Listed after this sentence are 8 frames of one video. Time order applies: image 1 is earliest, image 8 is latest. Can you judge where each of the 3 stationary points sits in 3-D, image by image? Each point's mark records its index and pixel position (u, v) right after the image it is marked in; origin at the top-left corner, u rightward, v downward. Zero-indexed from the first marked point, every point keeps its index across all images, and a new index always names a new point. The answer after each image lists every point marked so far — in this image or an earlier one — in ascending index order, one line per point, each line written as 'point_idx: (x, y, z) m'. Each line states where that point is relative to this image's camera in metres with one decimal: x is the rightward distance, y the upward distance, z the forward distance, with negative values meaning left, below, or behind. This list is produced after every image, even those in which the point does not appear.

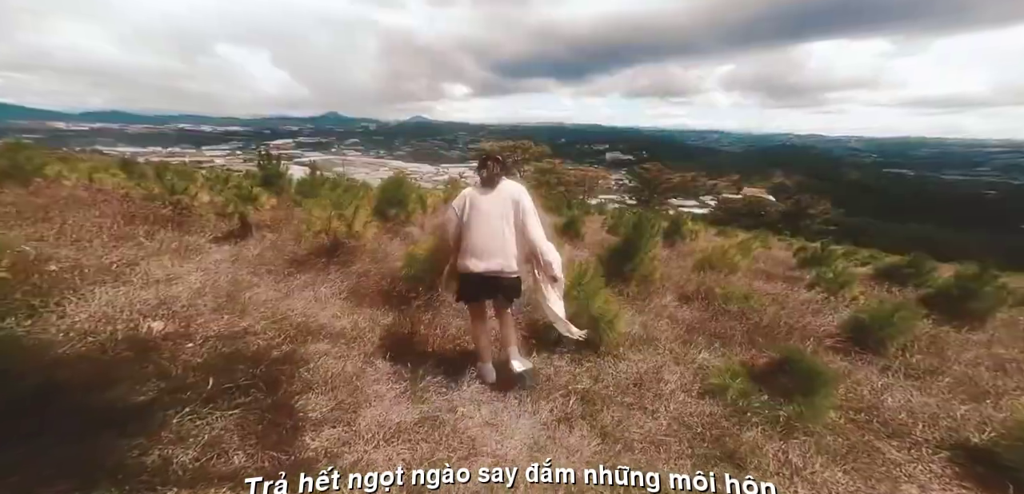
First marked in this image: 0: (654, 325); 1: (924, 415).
0: (+1.6, -0.9, +4.4) m
1: (+3.5, -1.4, +3.3) m
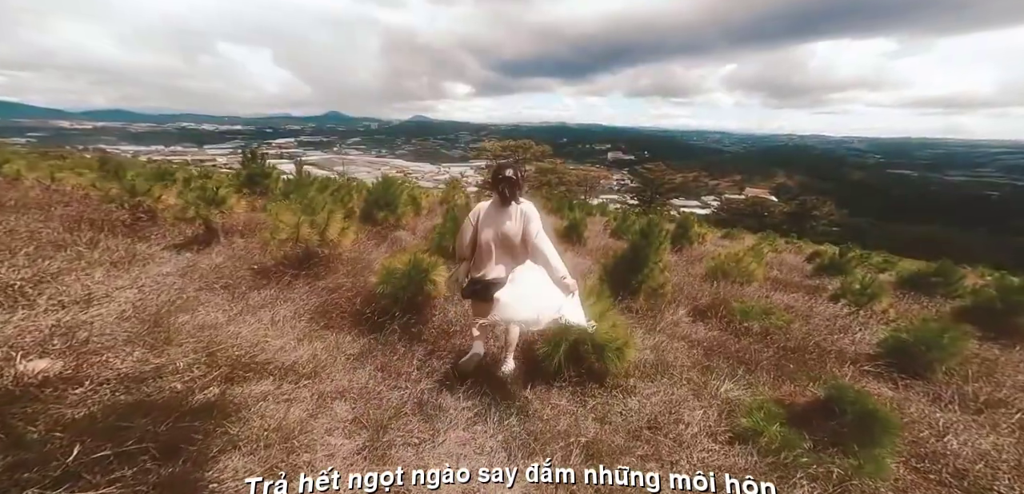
0: (+1.5, -1.0, +3.8) m
1: (+3.4, -1.5, +2.7) m
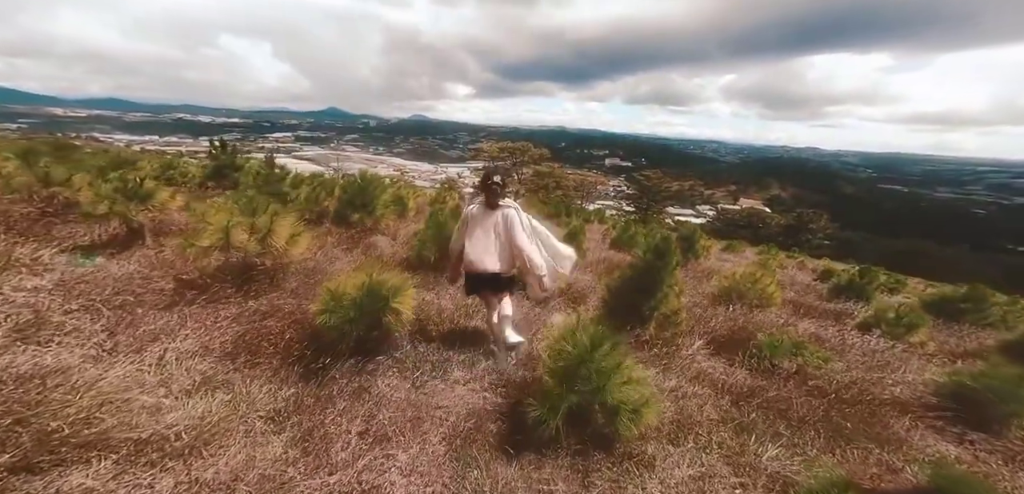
0: (+1.4, -1.2, +3.1) m
1: (+3.3, -1.7, +2.0) m
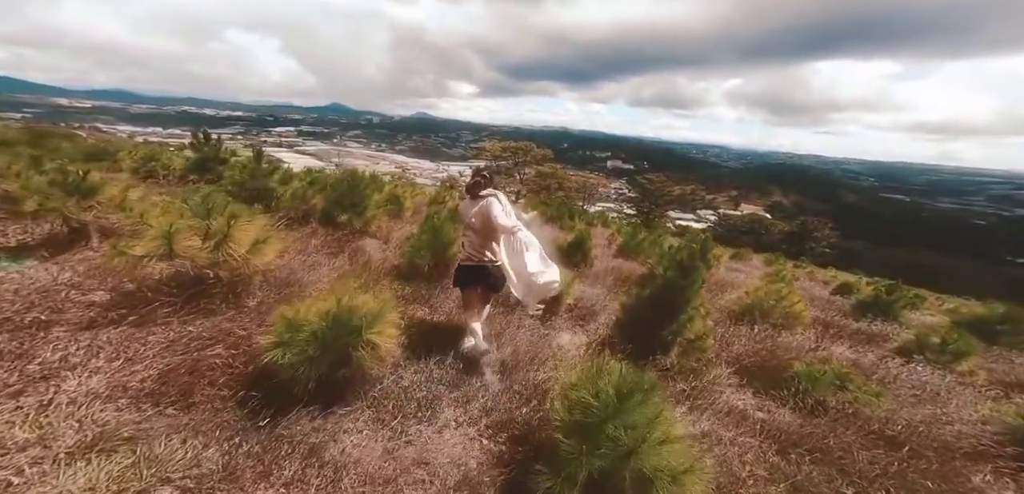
0: (+1.4, -1.3, +2.5) m
1: (+3.2, -1.9, +1.5) m
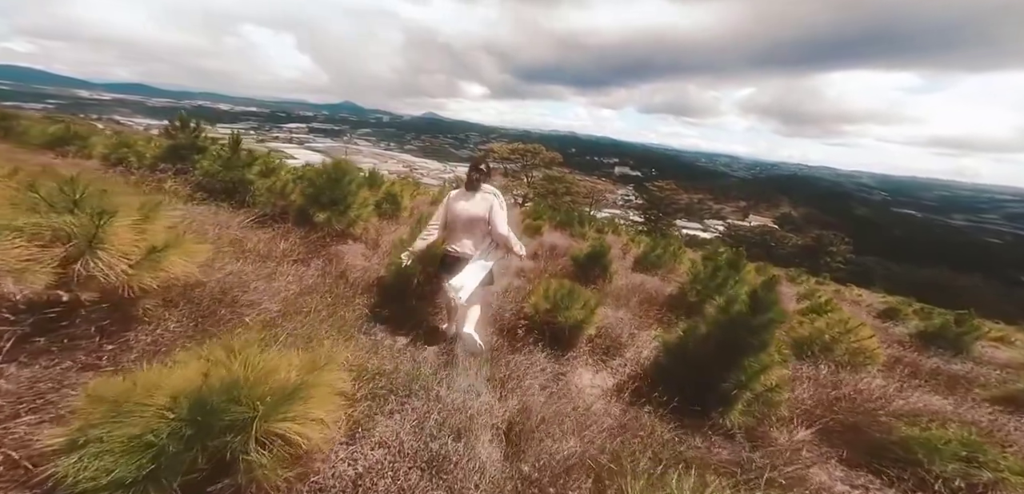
0: (+1.4, -1.5, +1.6) m
1: (+3.2, -2.1, +0.5) m
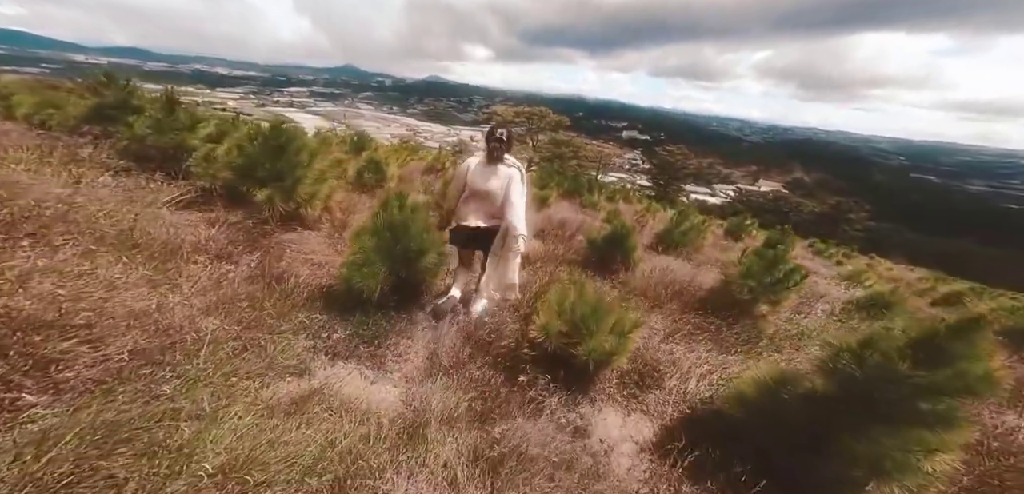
0: (+1.4, -1.6, +0.6) m
1: (+3.2, -2.4, -0.5) m
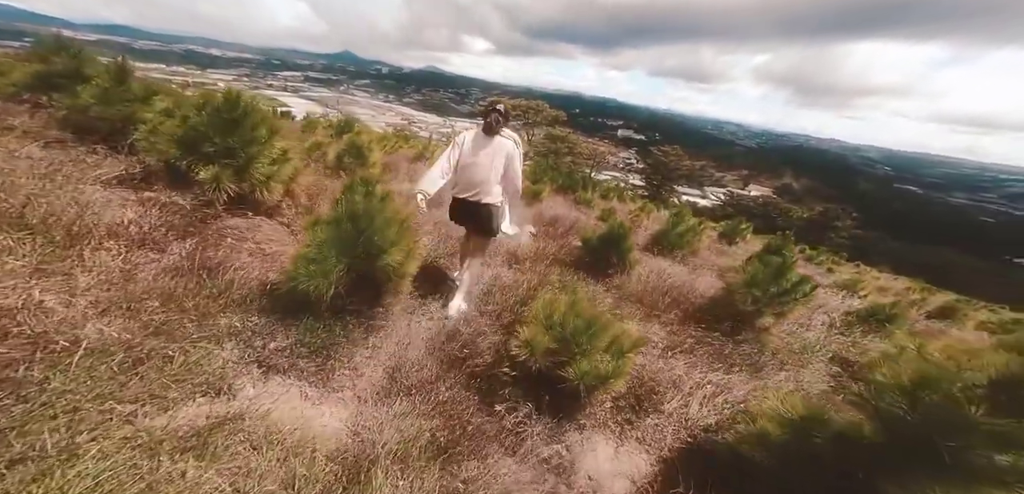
0: (+1.3, -1.7, +0.2) m
1: (+3.1, -2.5, -0.8) m
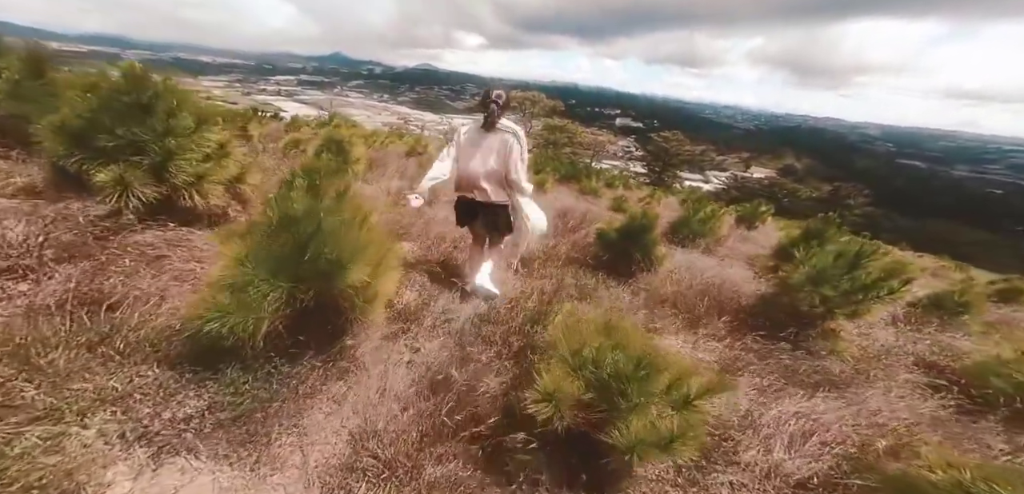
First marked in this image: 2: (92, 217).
0: (+1.4, -1.7, -0.5) m
1: (+3.2, -2.4, -1.5) m
2: (-2.3, +0.2, +2.2) m
